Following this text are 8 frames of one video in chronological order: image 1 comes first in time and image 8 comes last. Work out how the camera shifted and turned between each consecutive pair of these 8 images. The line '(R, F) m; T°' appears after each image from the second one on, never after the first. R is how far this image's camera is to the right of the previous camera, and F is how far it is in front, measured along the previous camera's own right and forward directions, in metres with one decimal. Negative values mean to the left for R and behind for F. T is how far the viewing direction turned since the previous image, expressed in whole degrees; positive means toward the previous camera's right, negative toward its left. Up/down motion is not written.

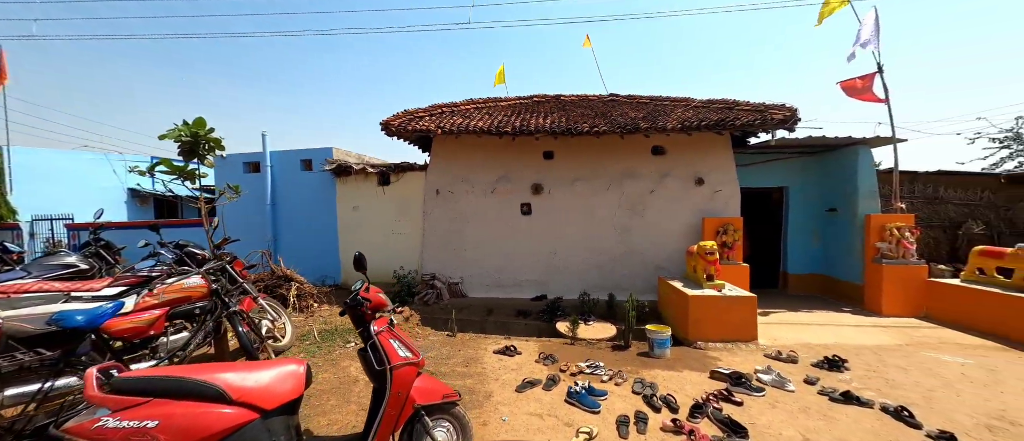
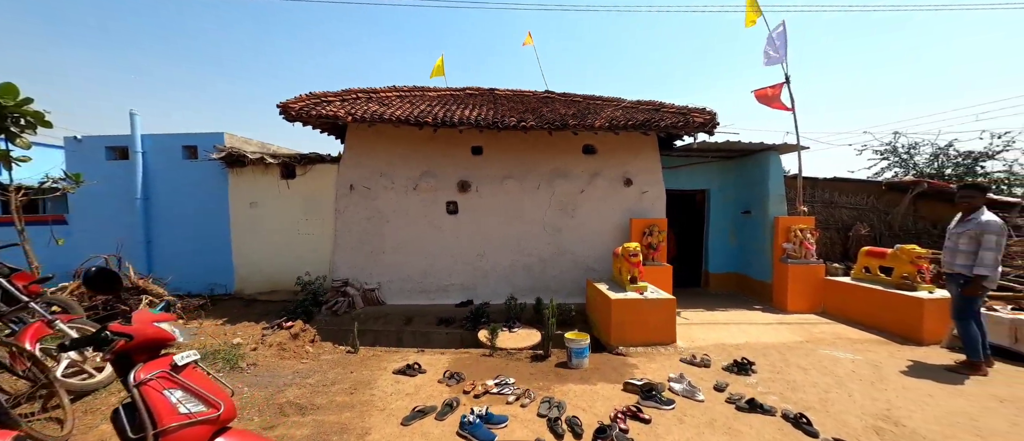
(+0.5, +0.4) m; +8°
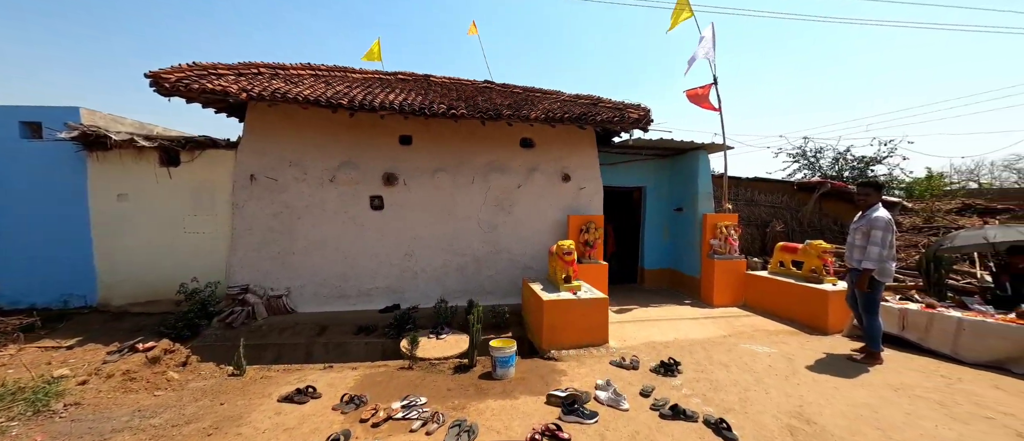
(+0.4, +0.4) m; +8°
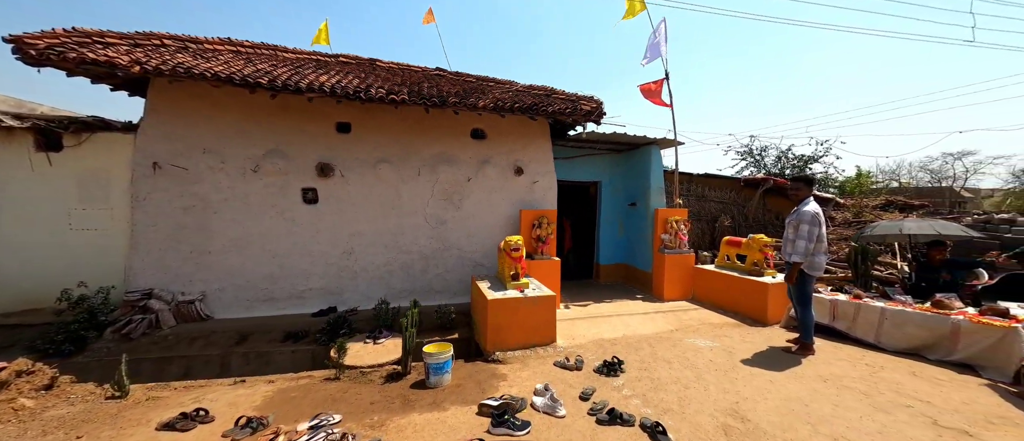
(+0.3, +0.2) m; +5°
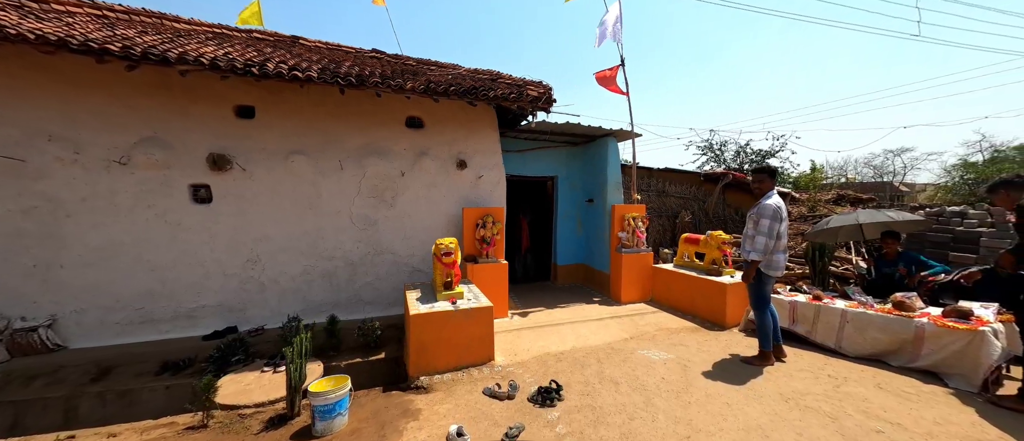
(+0.5, +0.6) m; +4°
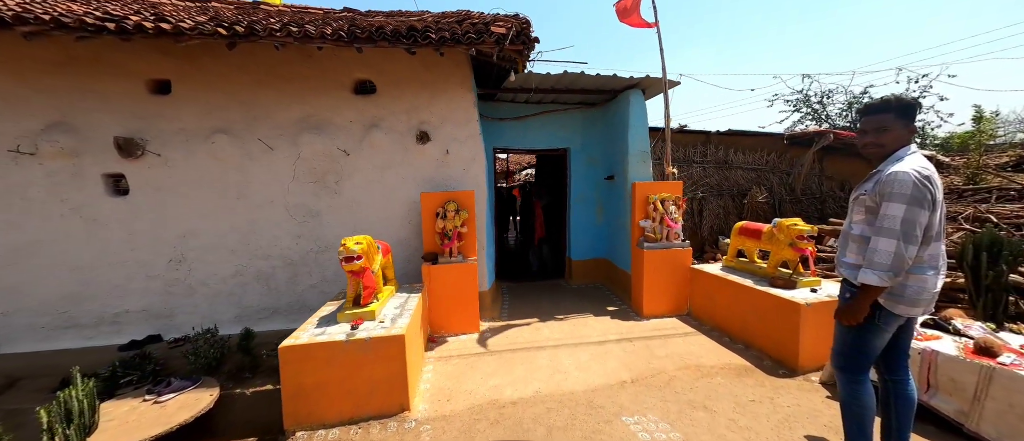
(+1.1, +1.3) m; -11°
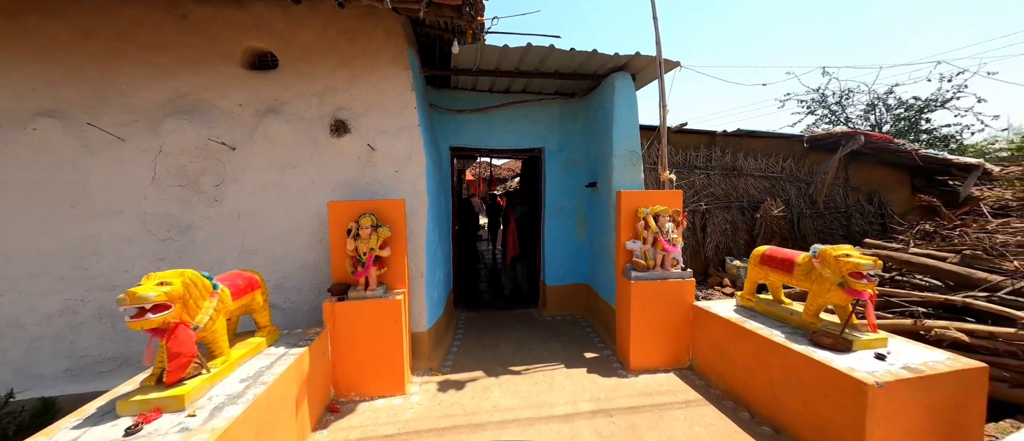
(+0.5, +1.0) m; 0°
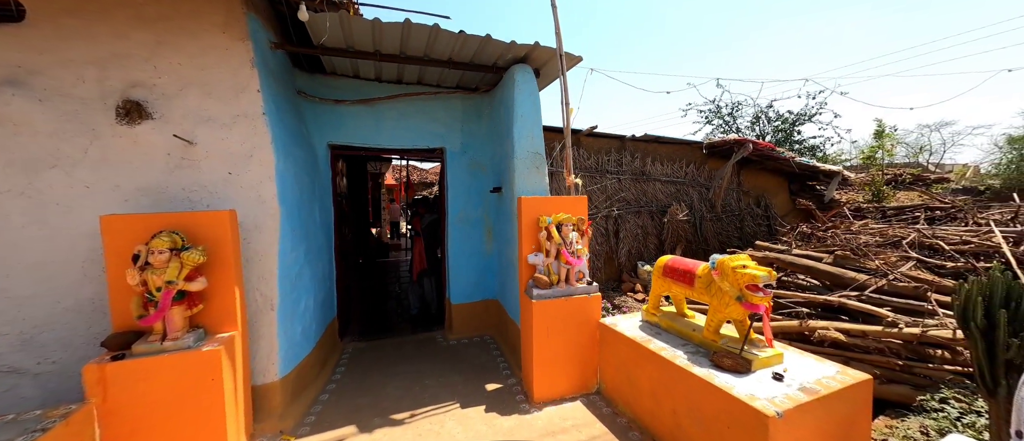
(+0.5, +0.5) m; +11°
